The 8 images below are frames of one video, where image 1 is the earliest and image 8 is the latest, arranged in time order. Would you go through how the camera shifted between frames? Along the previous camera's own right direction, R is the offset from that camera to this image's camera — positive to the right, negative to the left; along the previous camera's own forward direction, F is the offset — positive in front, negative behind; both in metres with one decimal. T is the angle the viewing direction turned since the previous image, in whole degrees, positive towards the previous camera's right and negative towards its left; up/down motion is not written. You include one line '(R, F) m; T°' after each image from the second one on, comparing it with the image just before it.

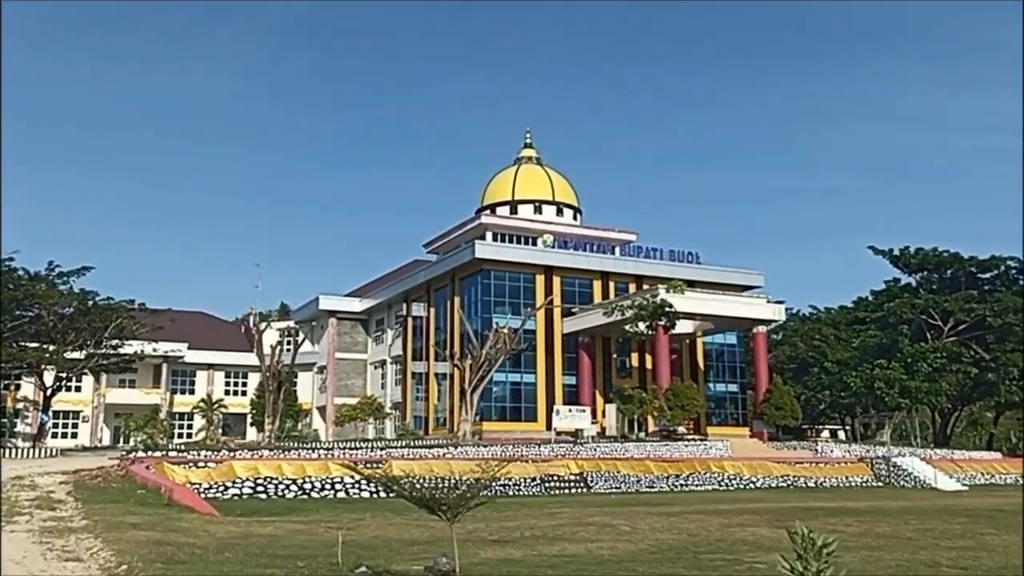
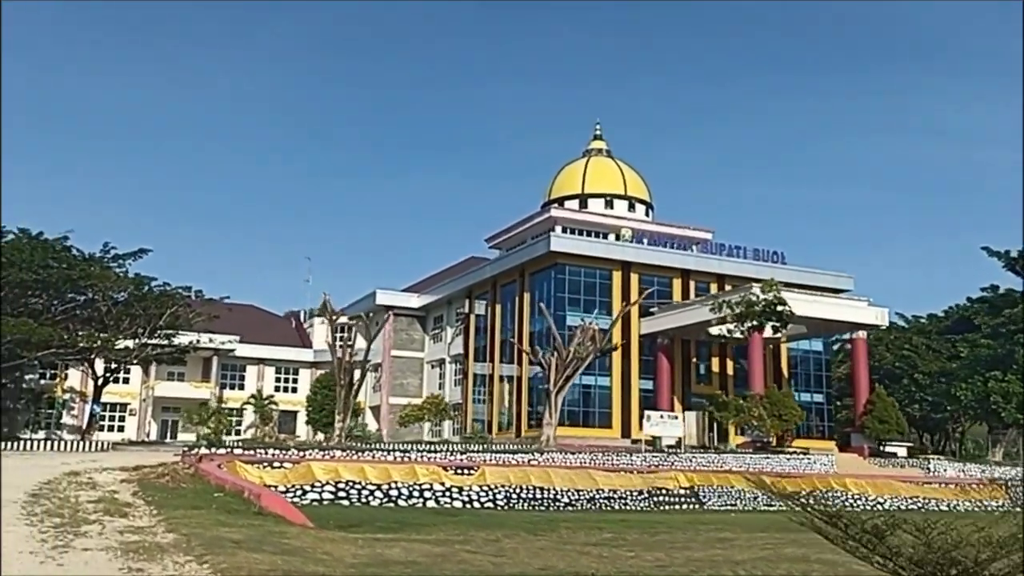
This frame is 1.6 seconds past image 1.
(-1.9, +2.7) m; -2°
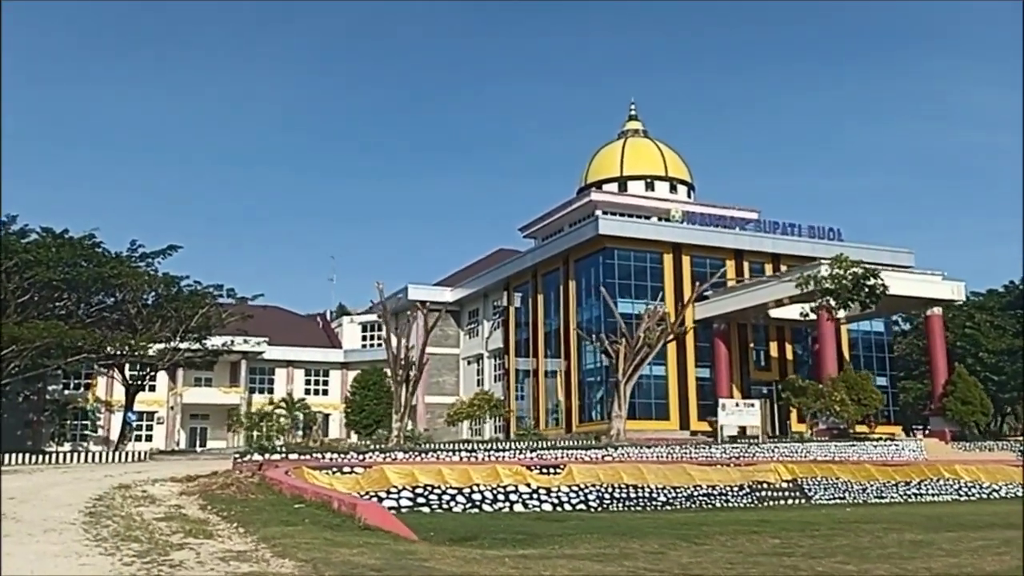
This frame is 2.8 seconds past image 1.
(-1.6, +2.1) m; 0°
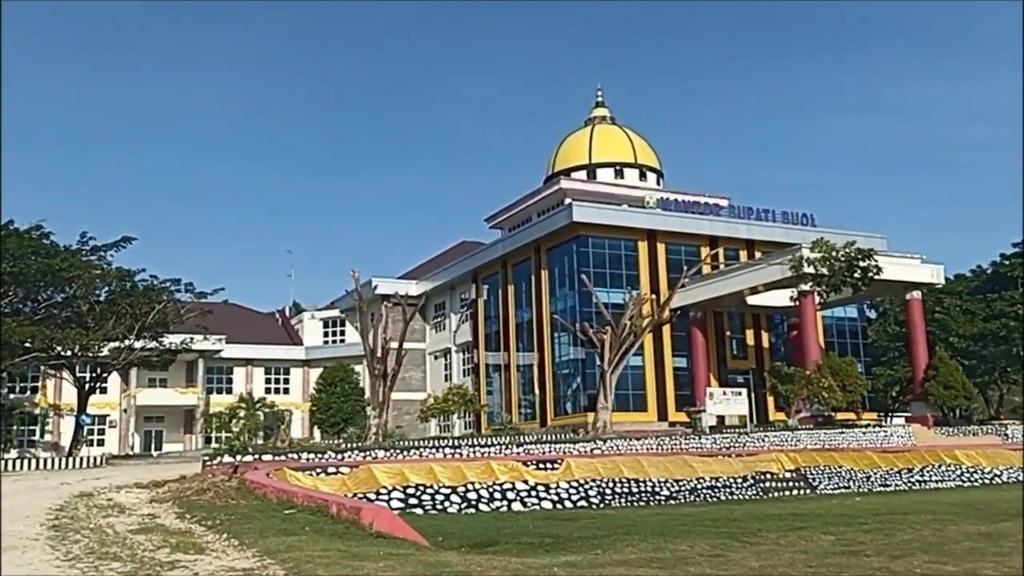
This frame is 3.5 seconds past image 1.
(-0.8, +1.3) m; +3°
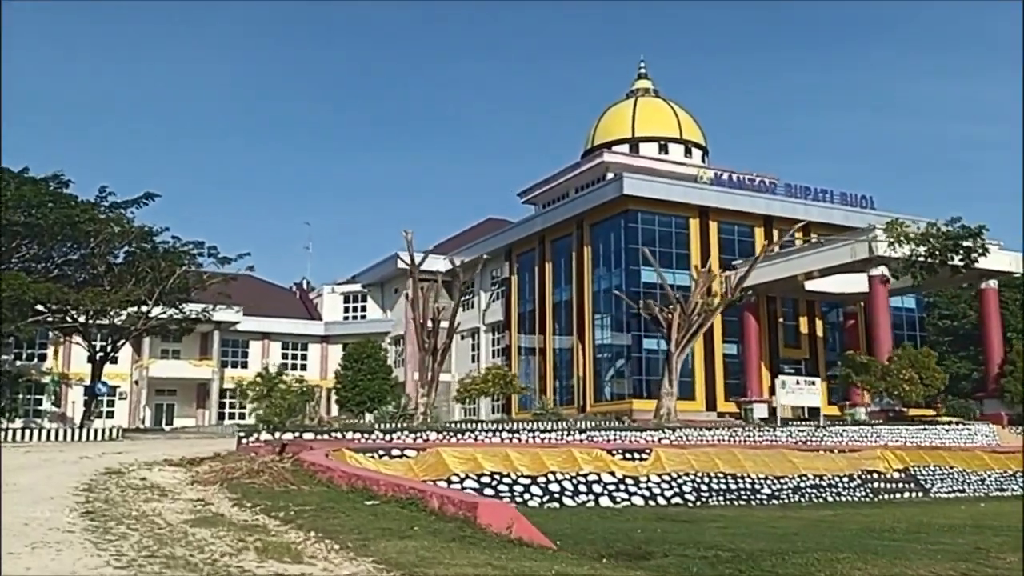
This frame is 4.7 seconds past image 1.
(-1.5, +2.3) m; 0°
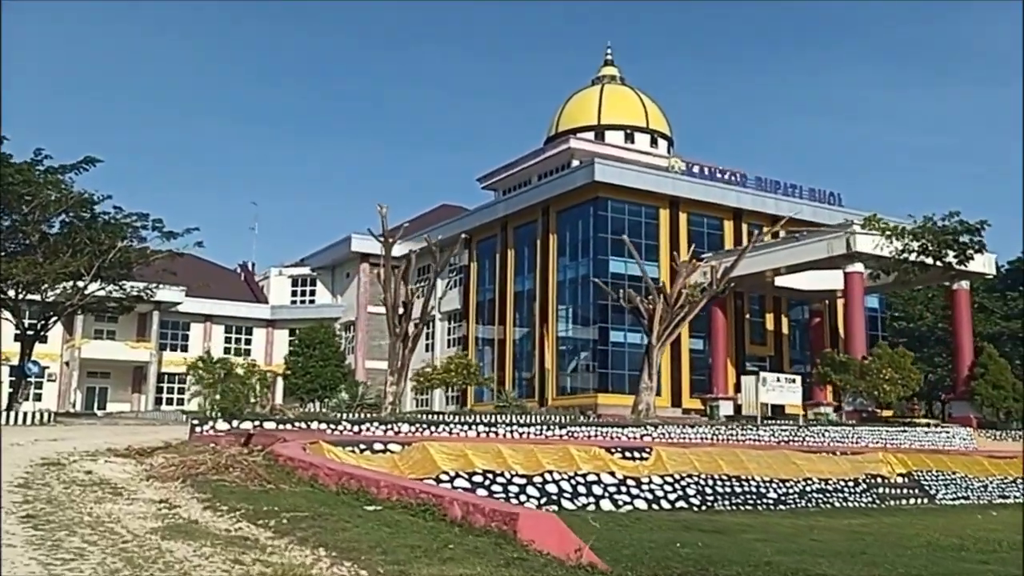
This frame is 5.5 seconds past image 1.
(-0.9, +1.5) m; +4°
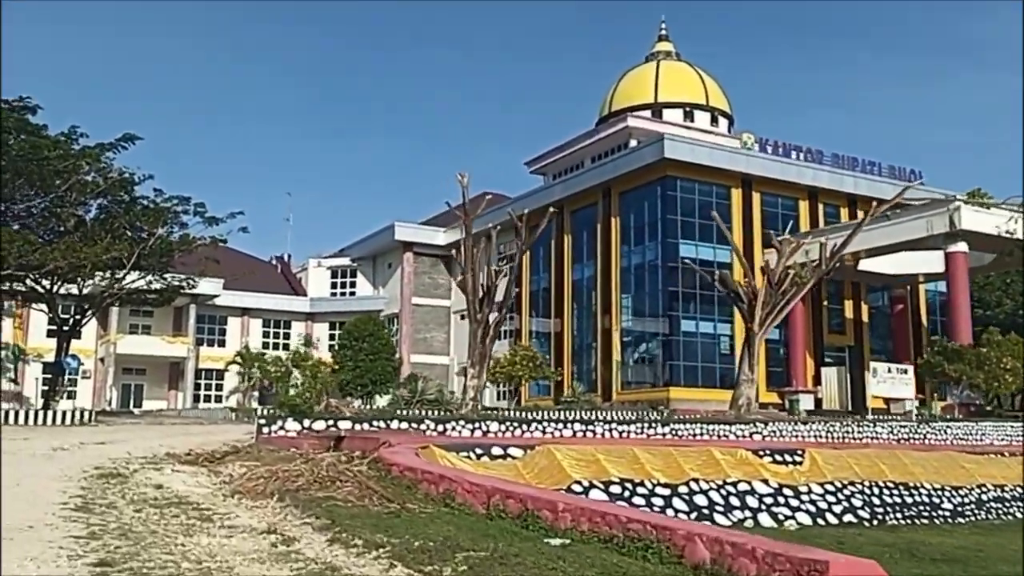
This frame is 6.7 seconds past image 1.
(-1.5, +2.3) m; -1°
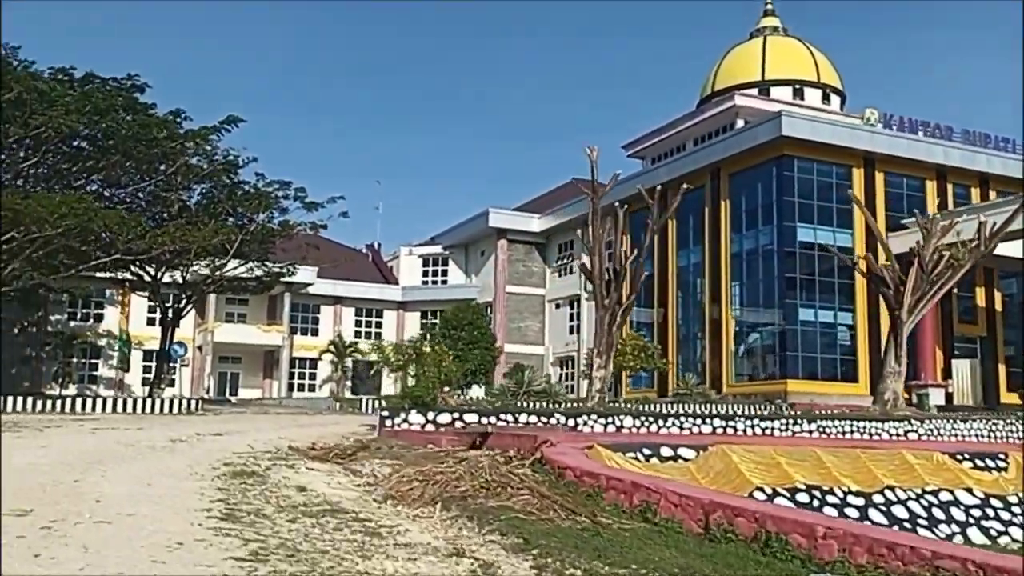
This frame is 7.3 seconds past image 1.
(-1.0, +1.2) m; -5°
